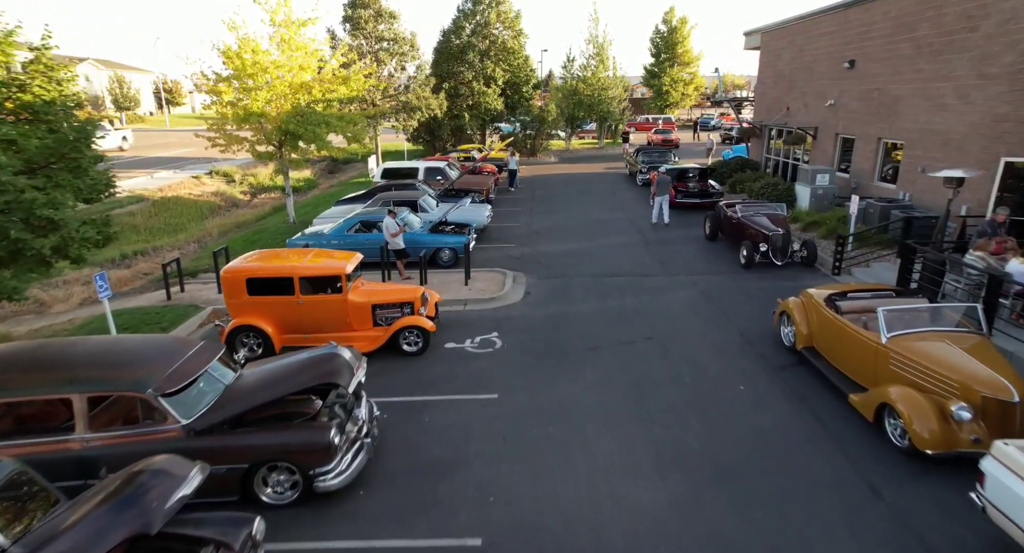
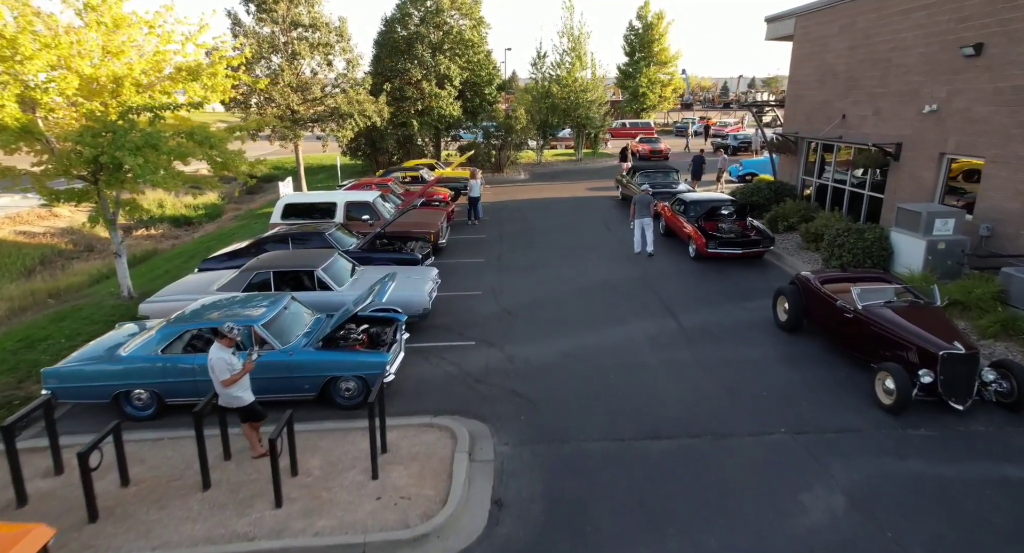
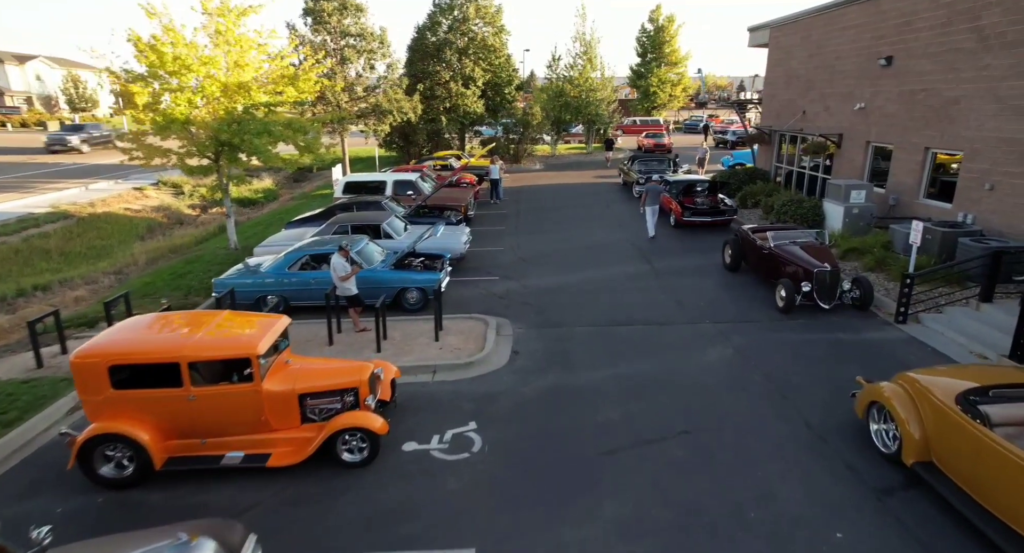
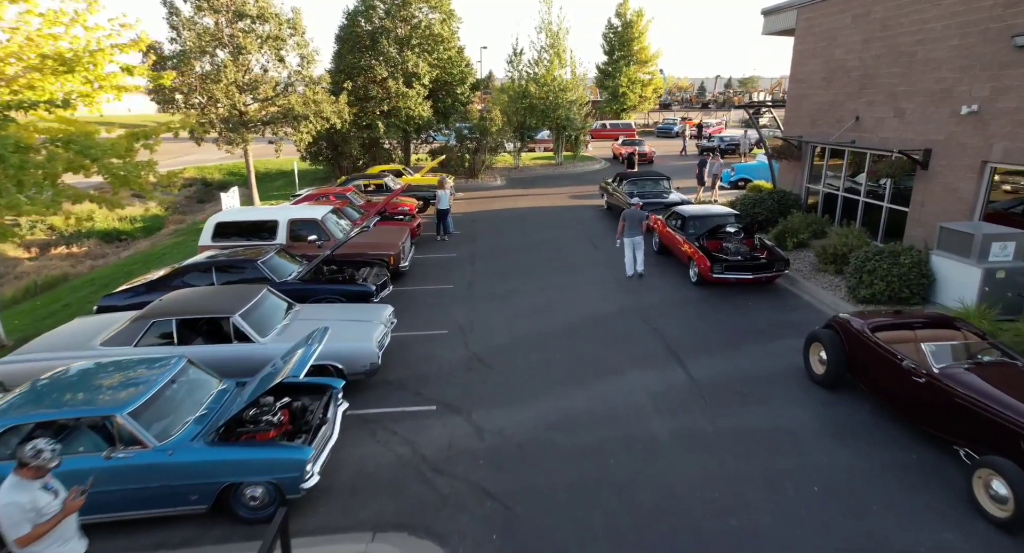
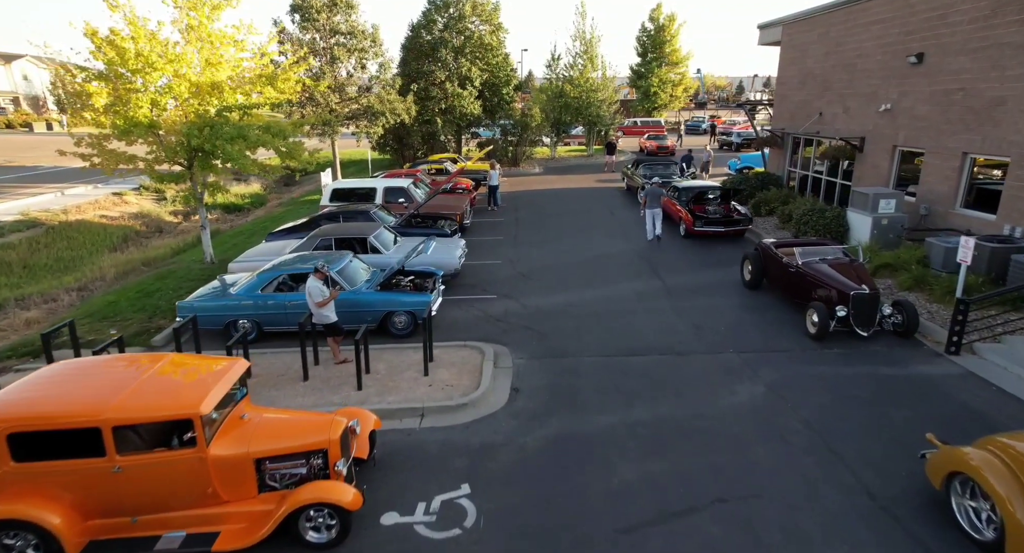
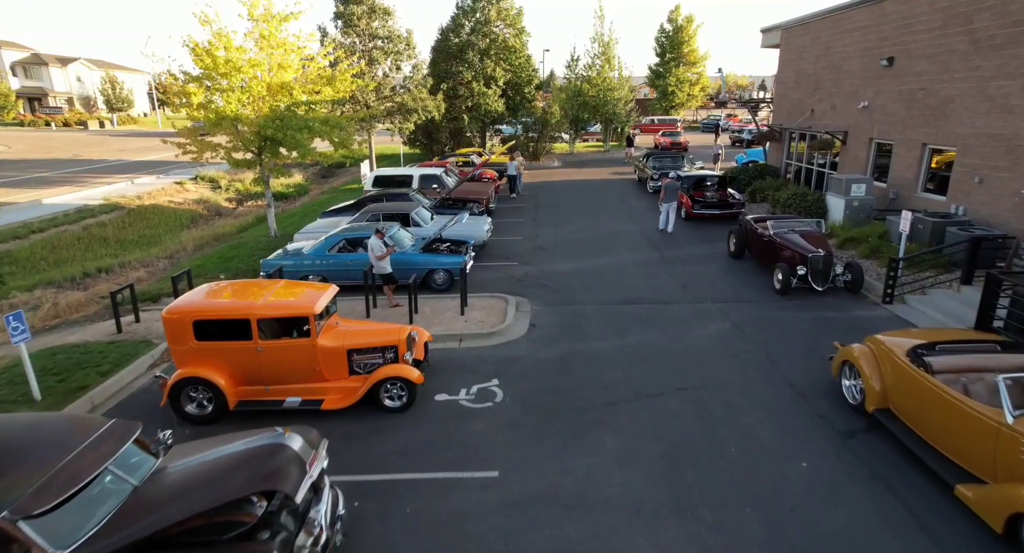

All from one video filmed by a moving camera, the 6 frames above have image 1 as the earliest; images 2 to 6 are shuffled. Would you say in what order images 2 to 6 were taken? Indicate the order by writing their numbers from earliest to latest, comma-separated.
6, 3, 5, 2, 4
